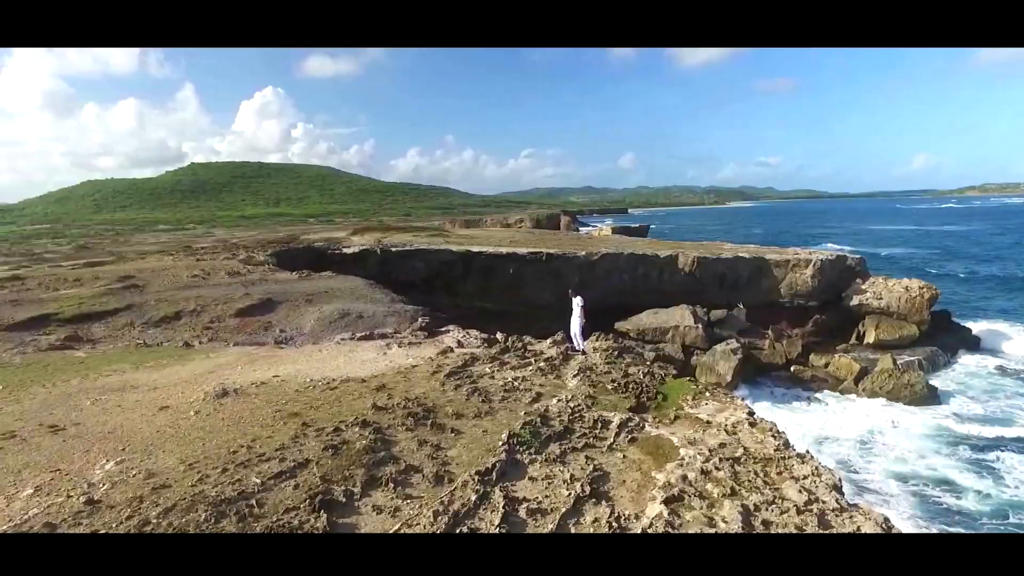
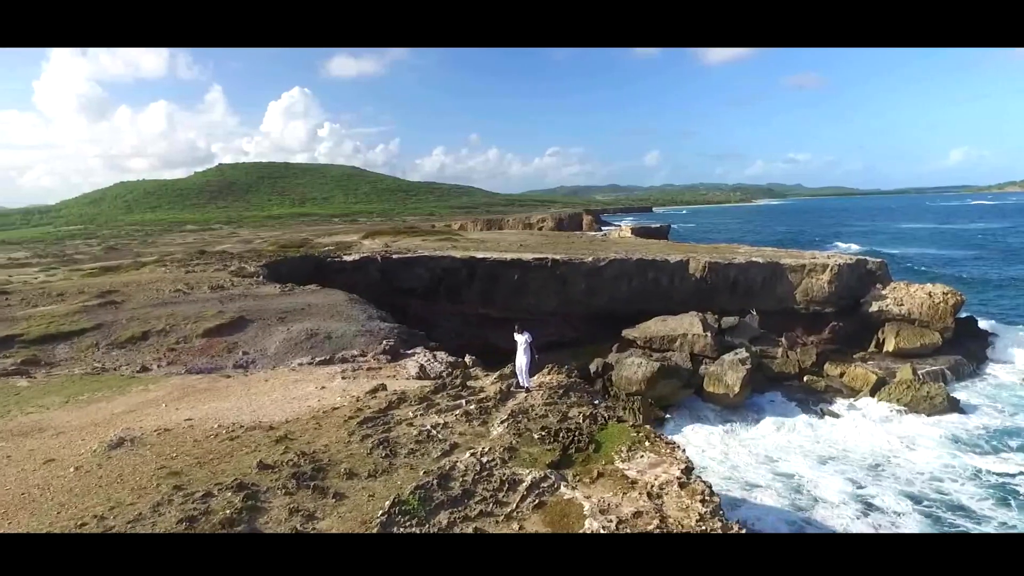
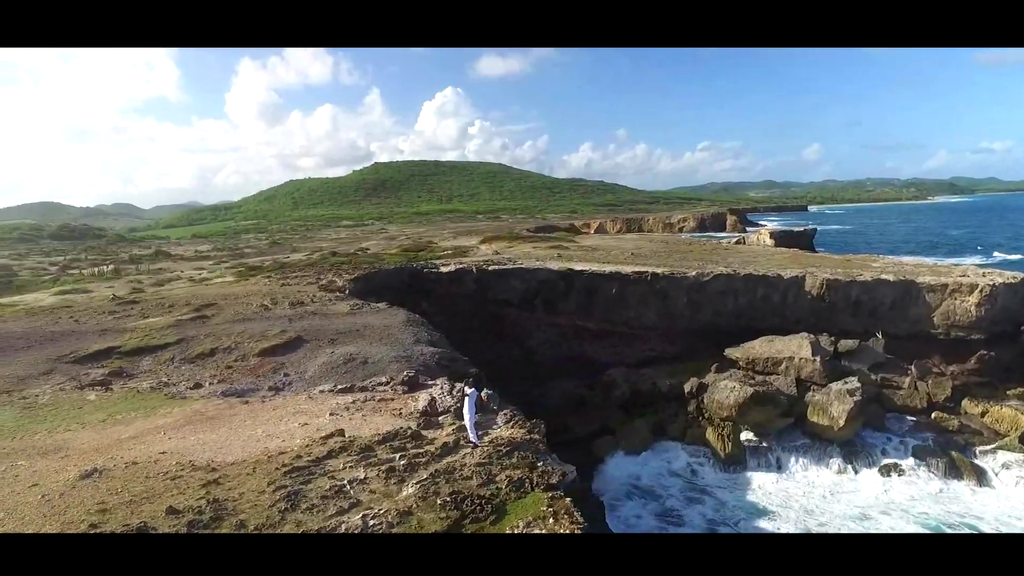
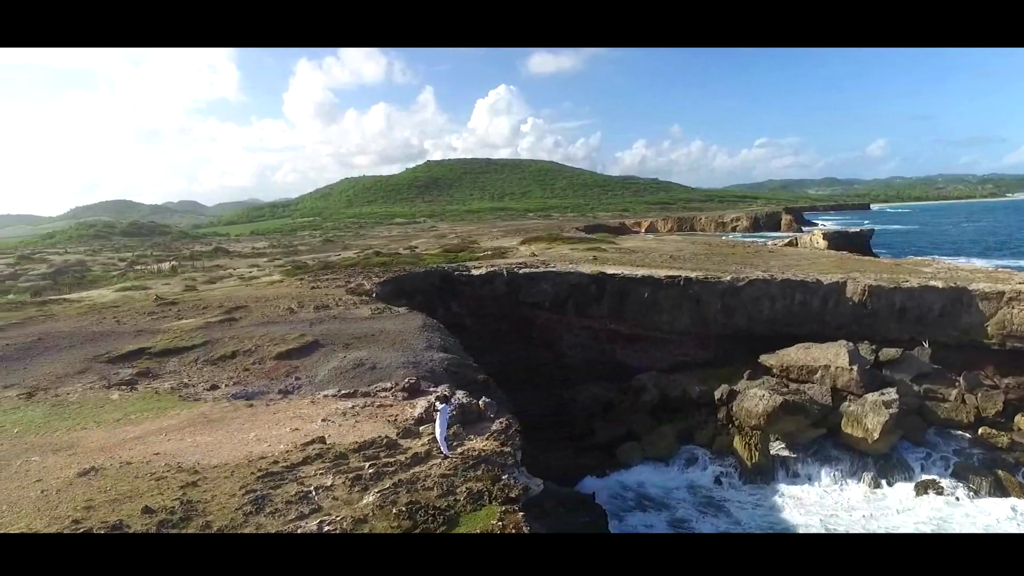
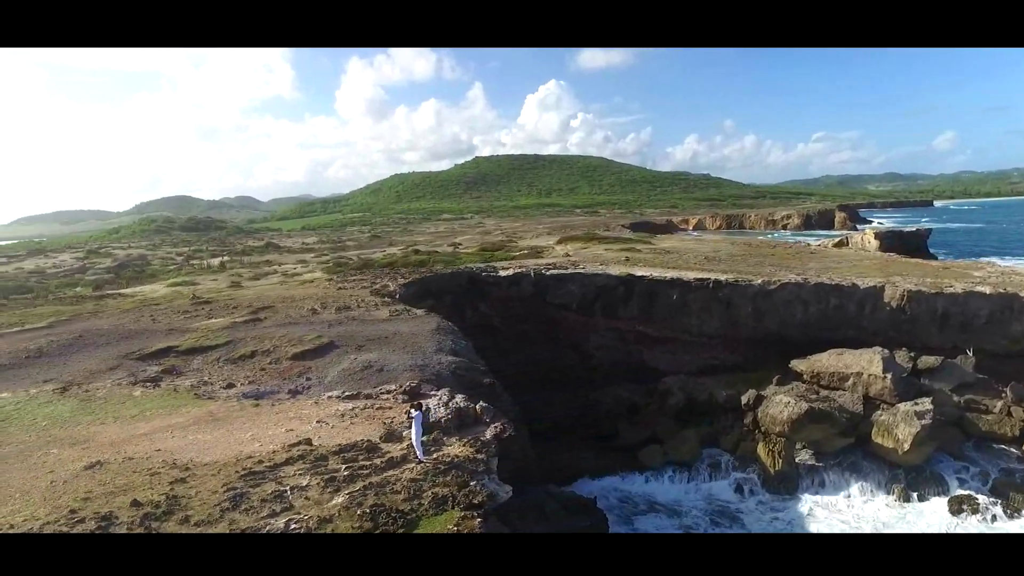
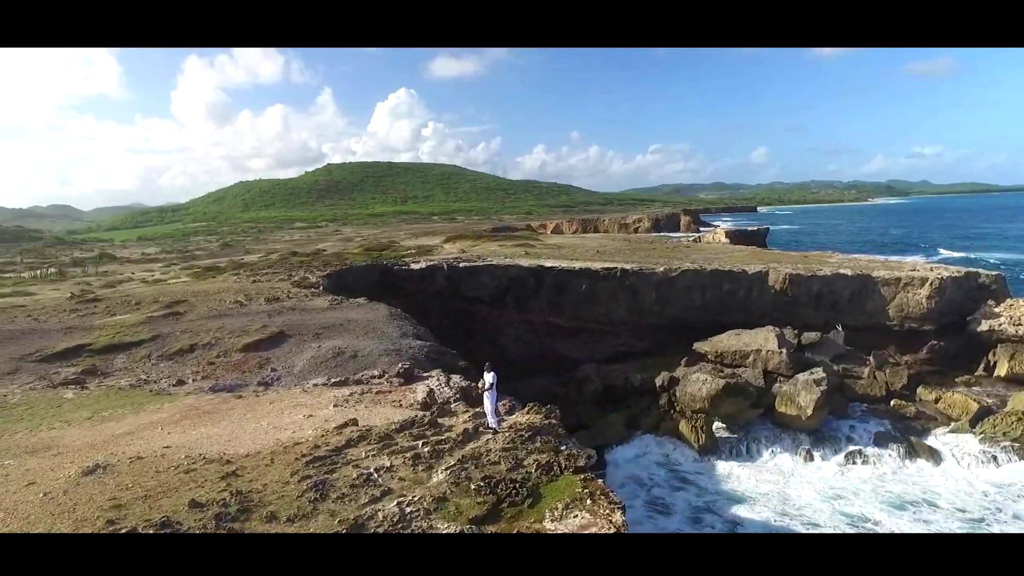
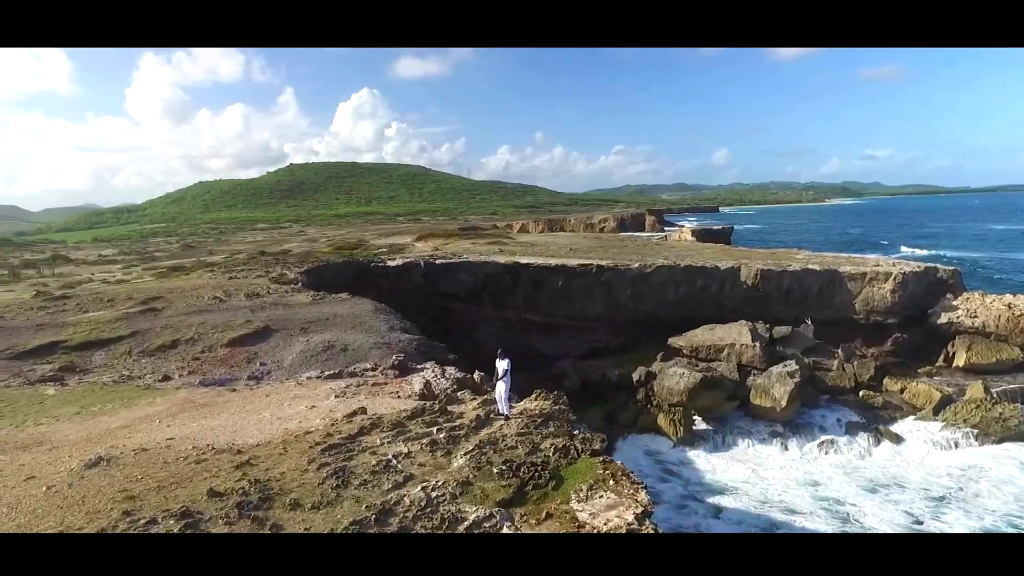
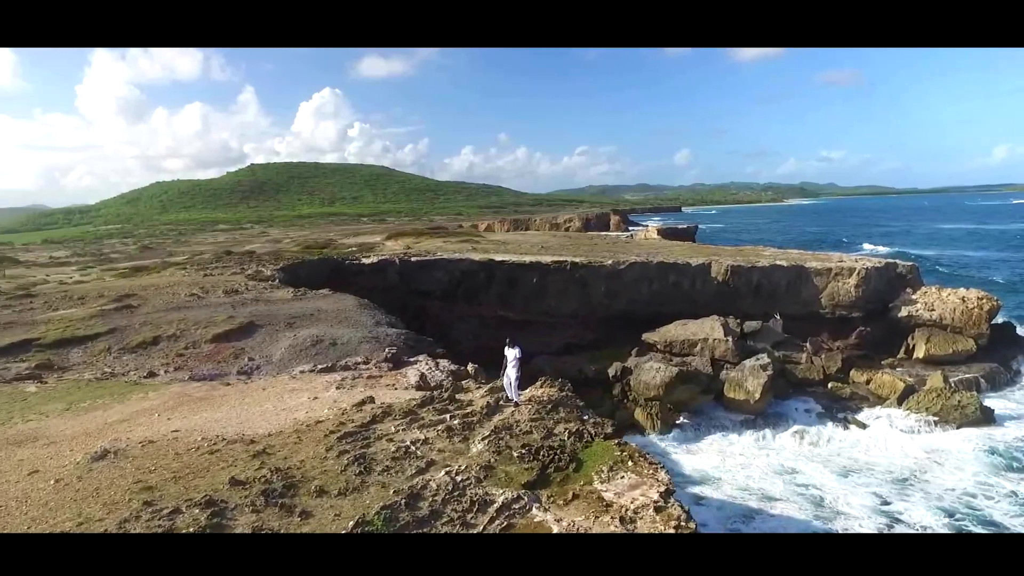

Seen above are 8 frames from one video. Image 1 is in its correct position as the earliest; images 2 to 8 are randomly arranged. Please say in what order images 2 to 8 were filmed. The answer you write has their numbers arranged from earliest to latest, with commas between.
2, 8, 7, 6, 3, 4, 5
